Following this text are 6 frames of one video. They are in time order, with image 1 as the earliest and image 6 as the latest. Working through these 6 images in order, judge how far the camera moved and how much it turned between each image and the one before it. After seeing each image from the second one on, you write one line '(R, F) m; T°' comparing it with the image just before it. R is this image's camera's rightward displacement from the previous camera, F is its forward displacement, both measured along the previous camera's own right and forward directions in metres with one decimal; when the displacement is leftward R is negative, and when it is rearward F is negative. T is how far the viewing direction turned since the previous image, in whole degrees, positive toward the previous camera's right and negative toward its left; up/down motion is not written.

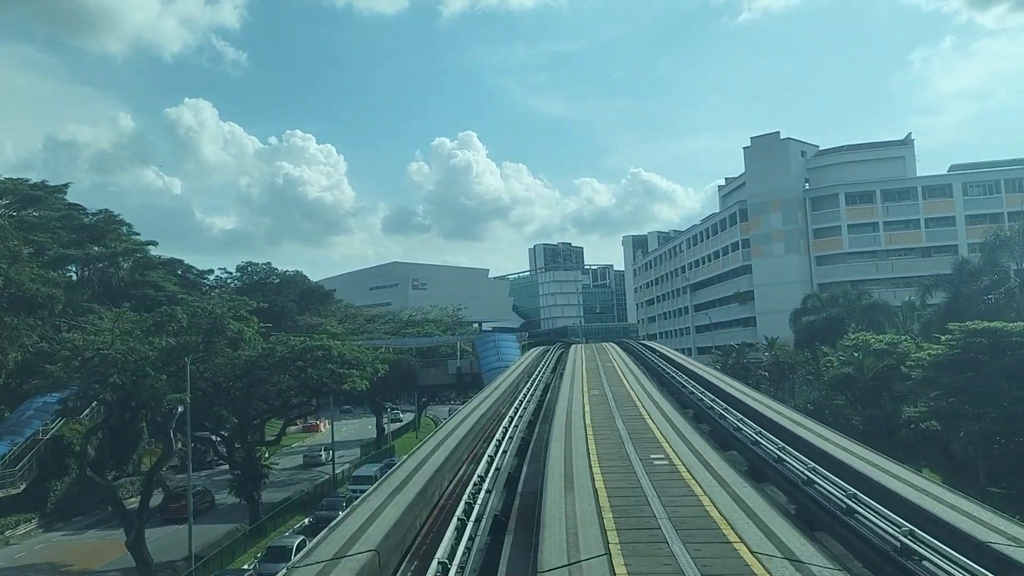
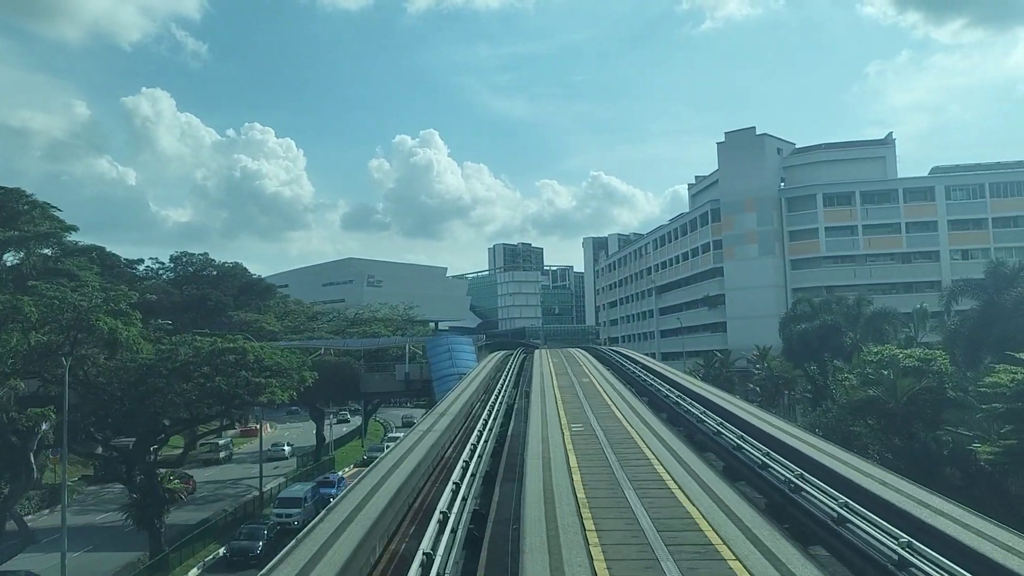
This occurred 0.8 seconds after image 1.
(+0.1, +4.6) m; +3°
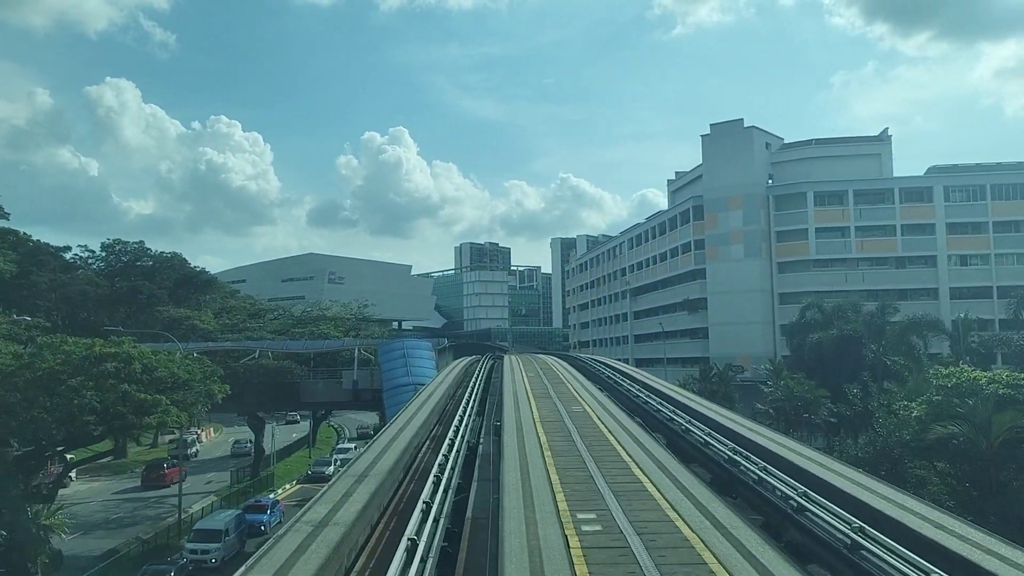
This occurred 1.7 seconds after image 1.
(0.0, +5.1) m; +2°
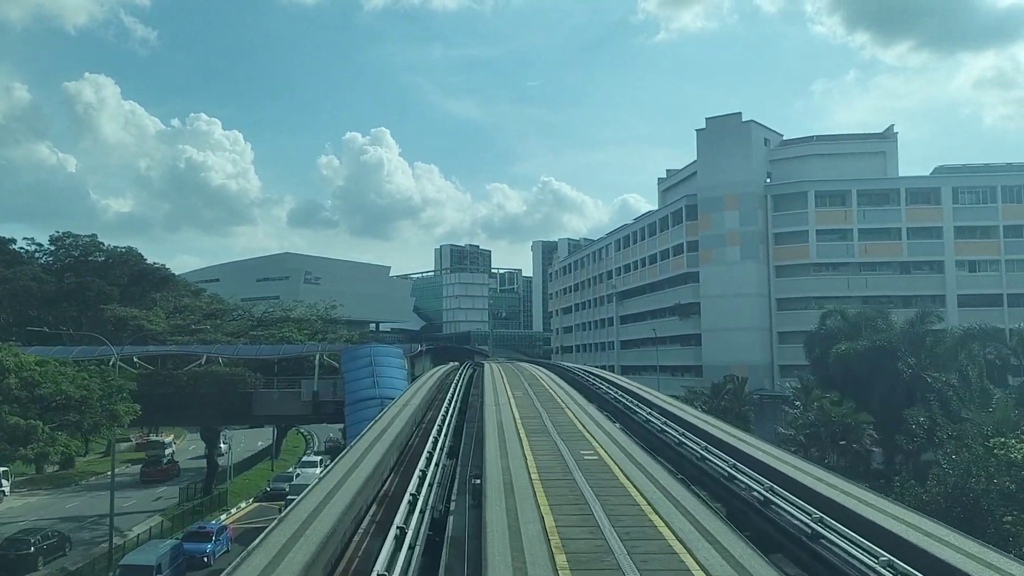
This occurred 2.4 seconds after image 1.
(0.0, +3.9) m; +1°
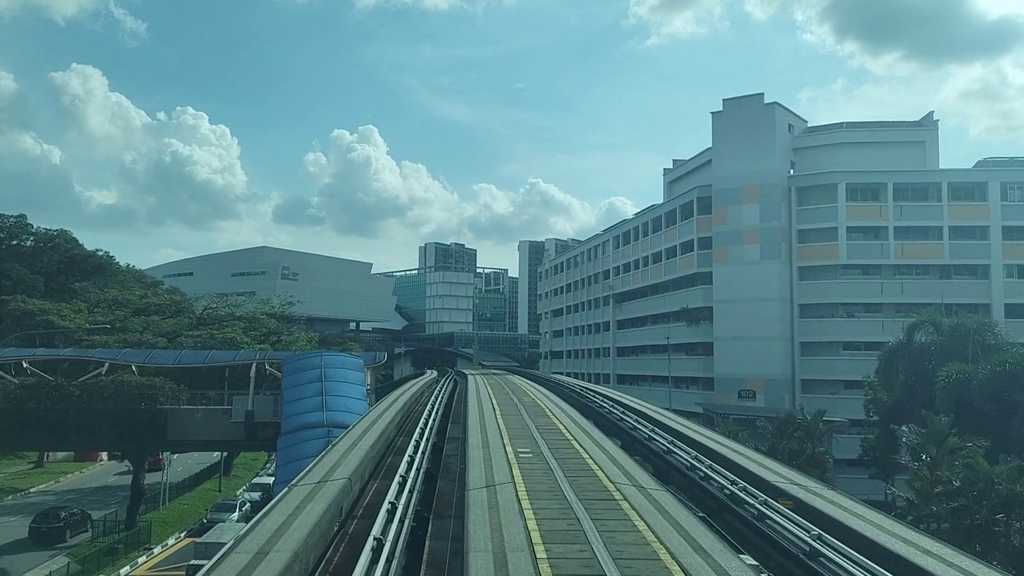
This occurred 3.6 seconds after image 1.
(-0.2, +6.7) m; +1°
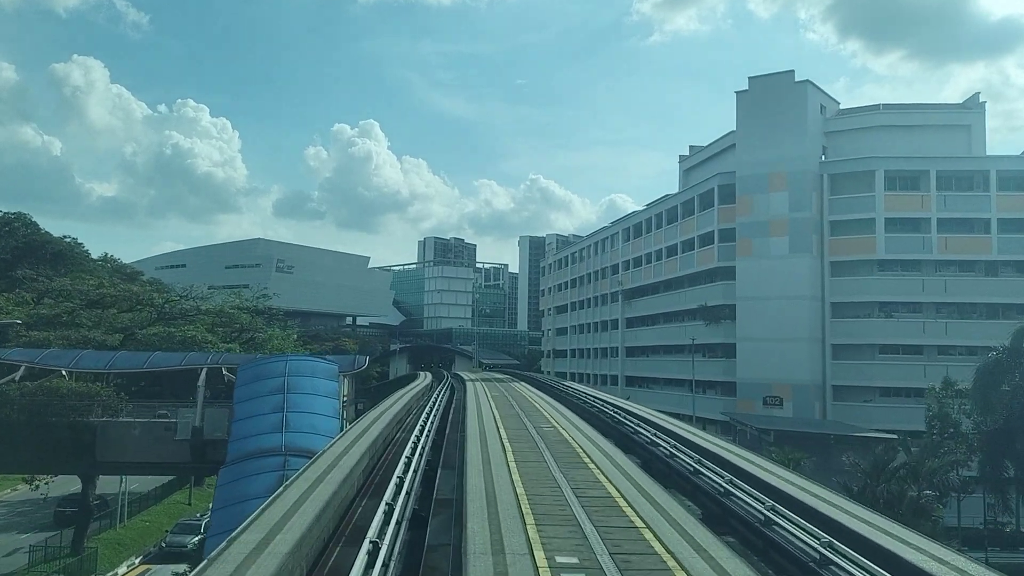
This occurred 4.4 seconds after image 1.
(-0.2, +4.5) m; 0°
